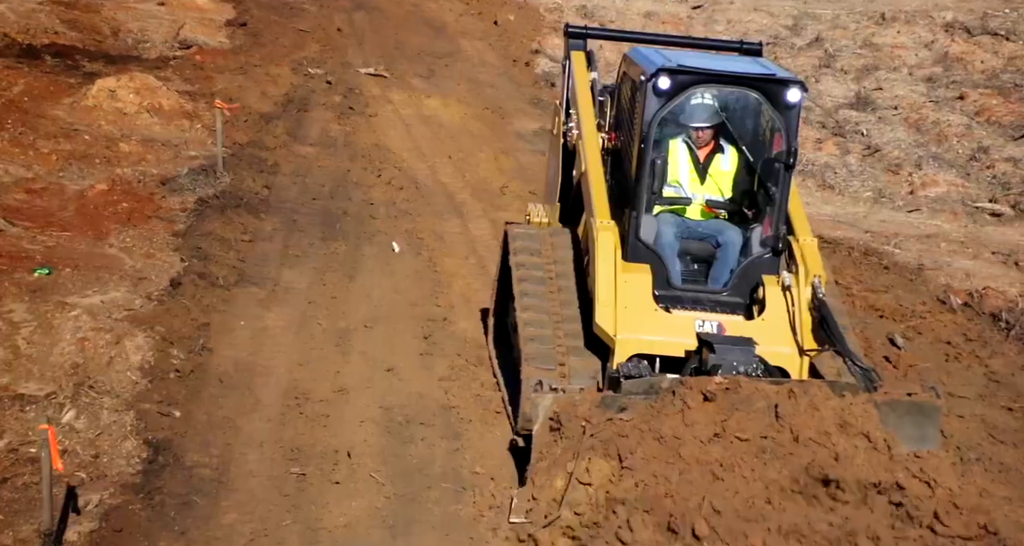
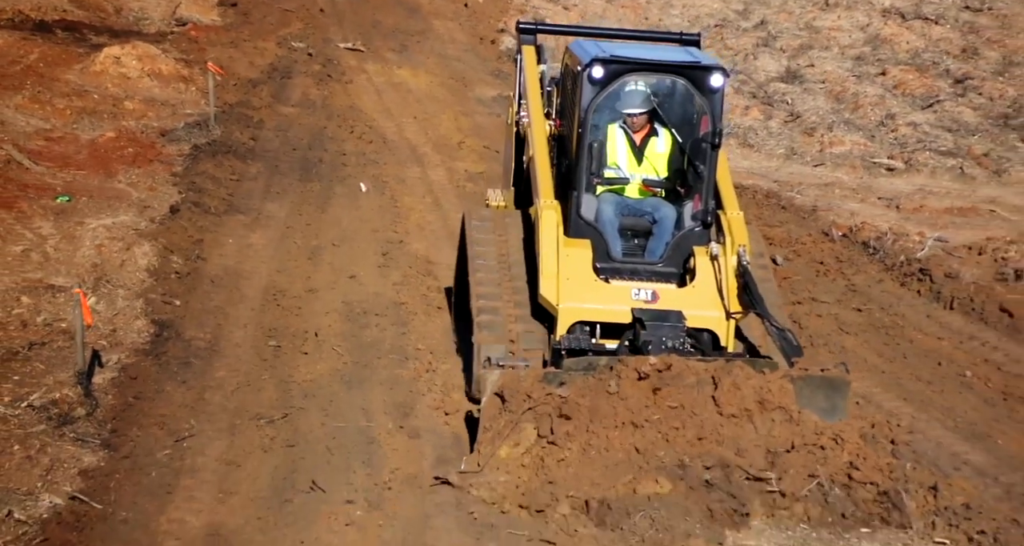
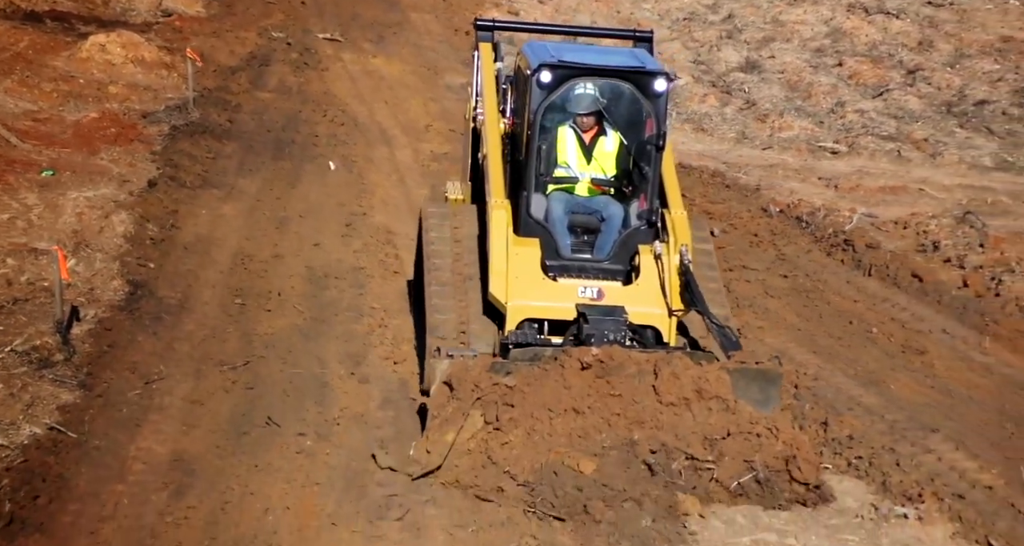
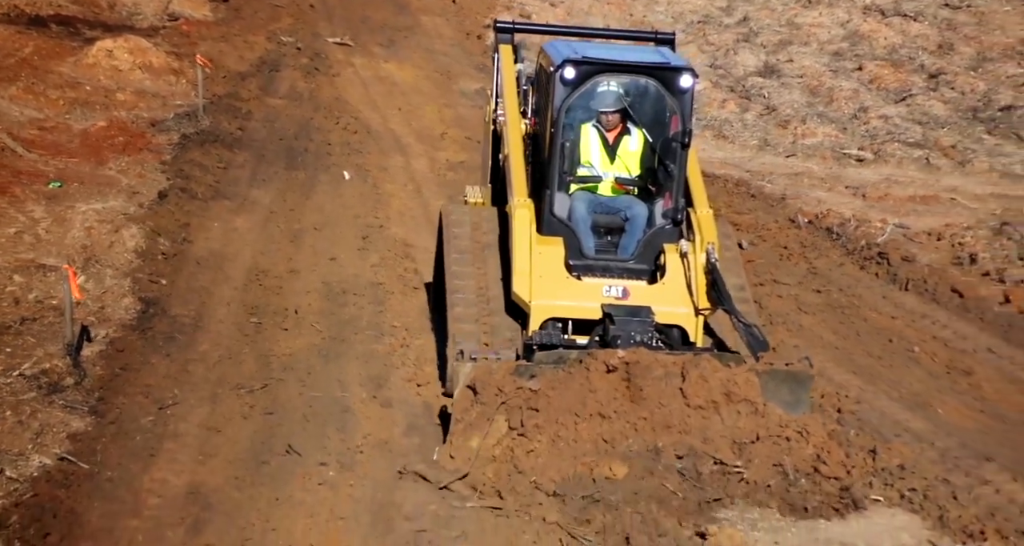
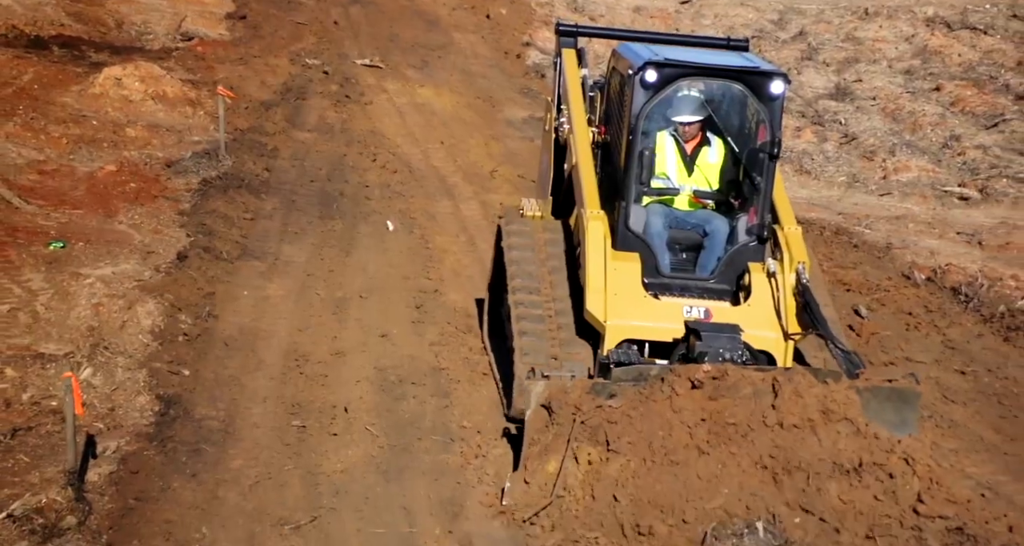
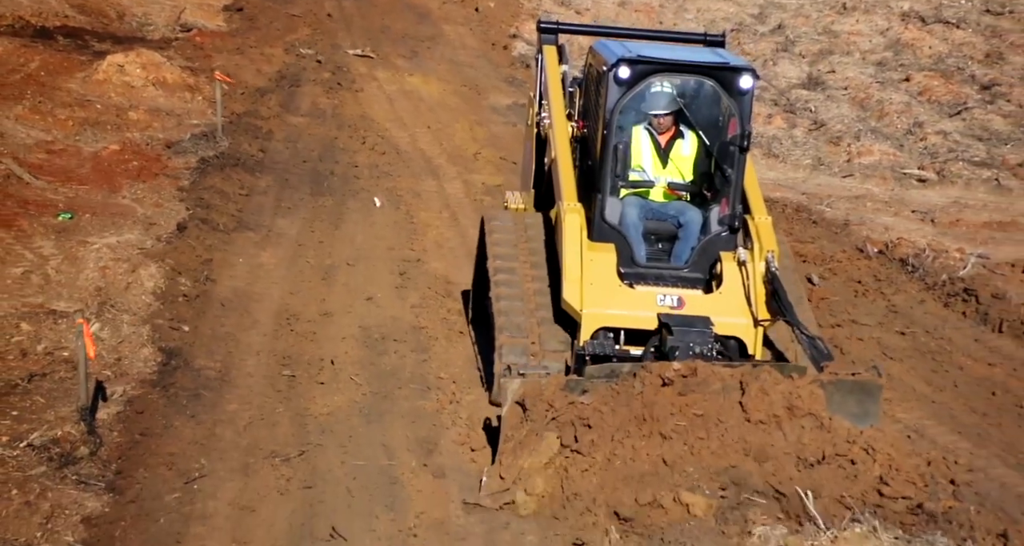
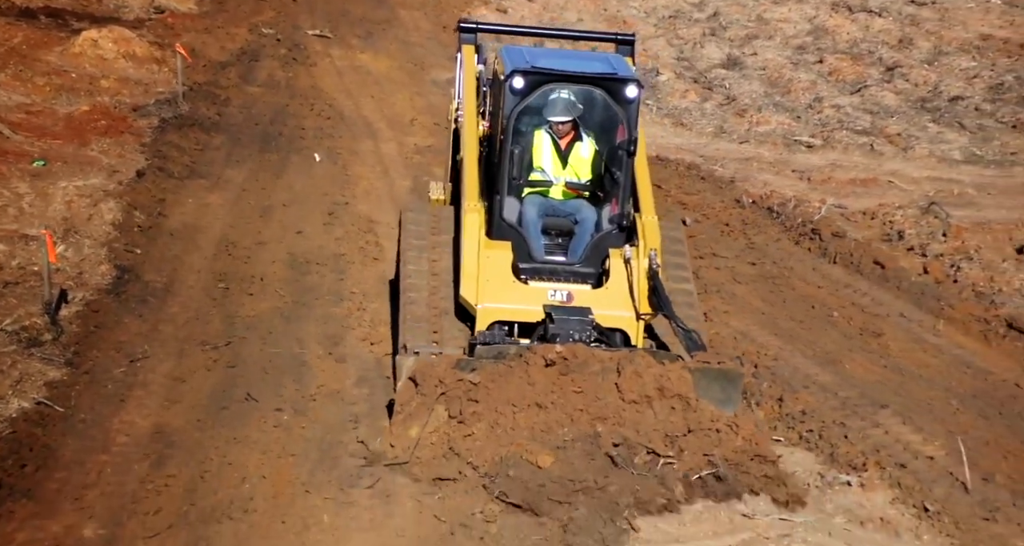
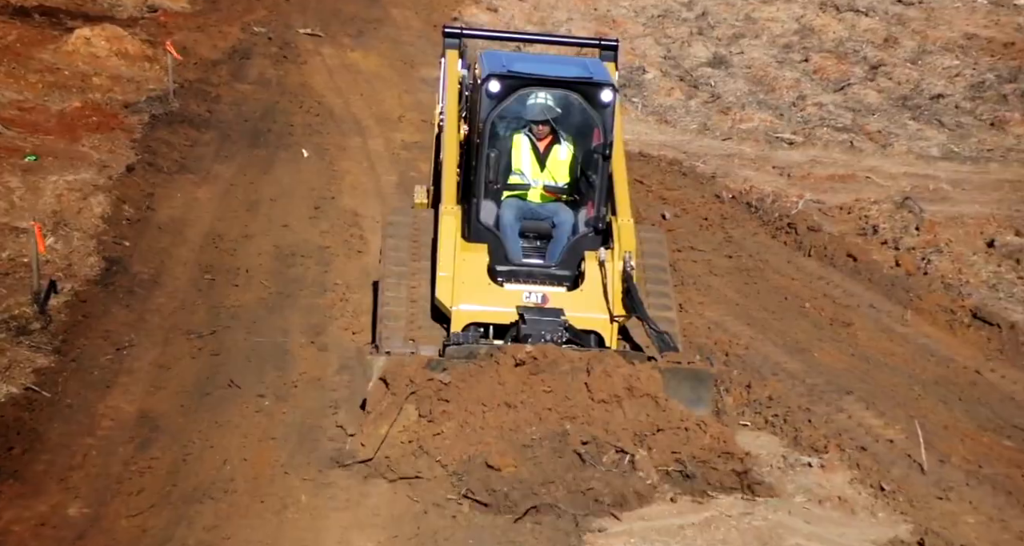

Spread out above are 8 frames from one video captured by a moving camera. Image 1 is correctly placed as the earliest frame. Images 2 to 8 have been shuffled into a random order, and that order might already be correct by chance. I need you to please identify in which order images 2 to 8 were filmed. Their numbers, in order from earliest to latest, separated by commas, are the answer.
5, 6, 2, 4, 3, 7, 8
